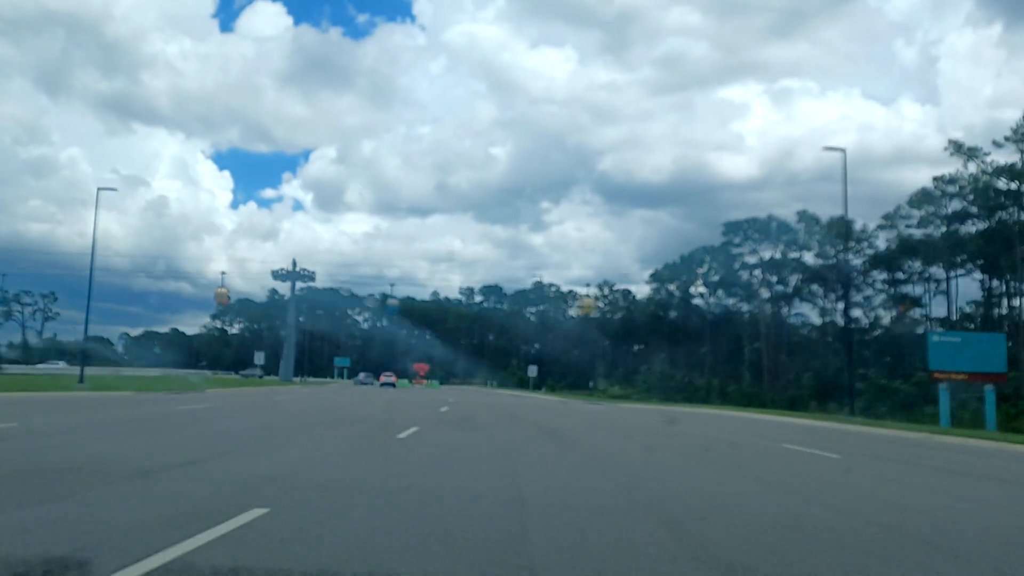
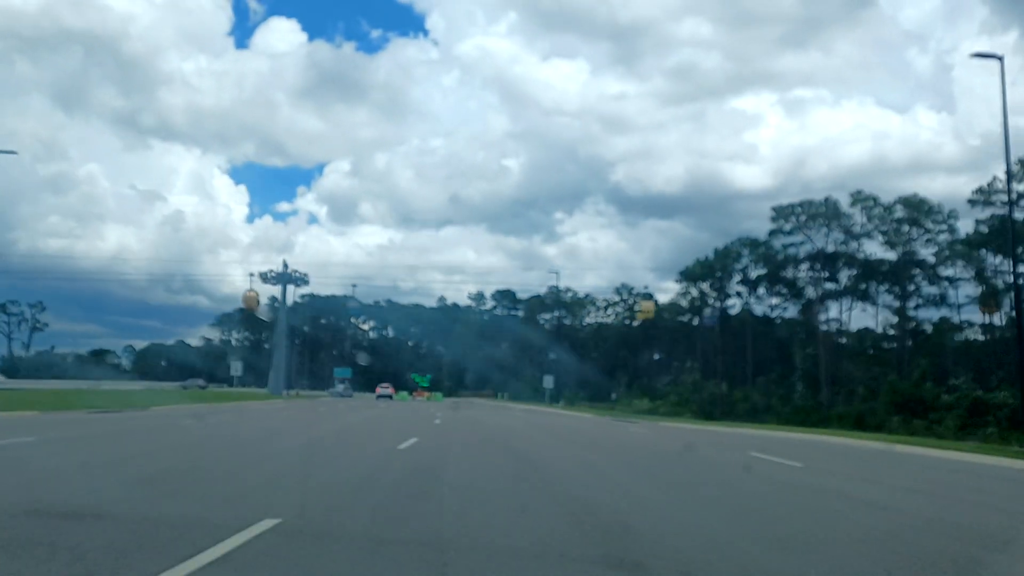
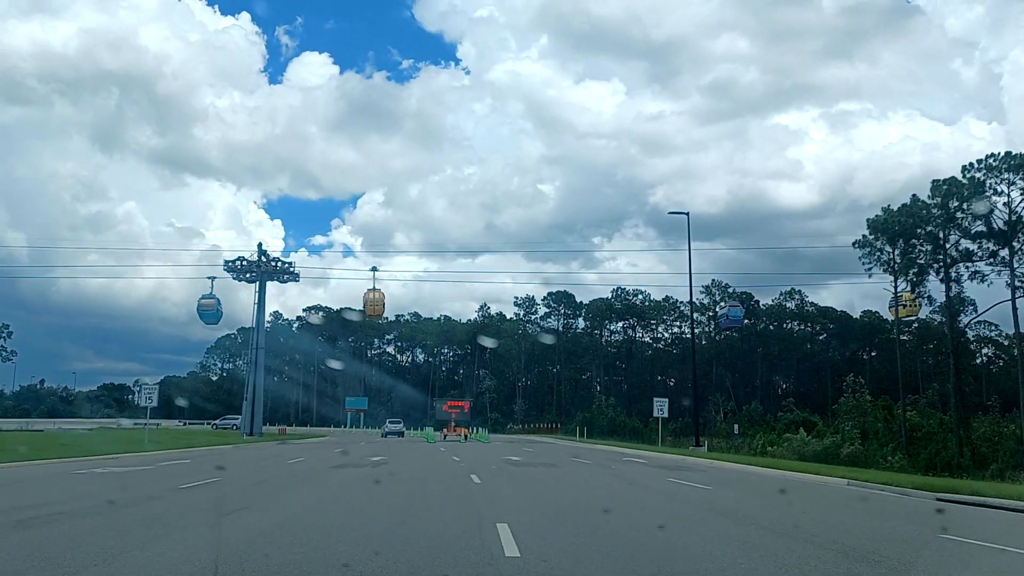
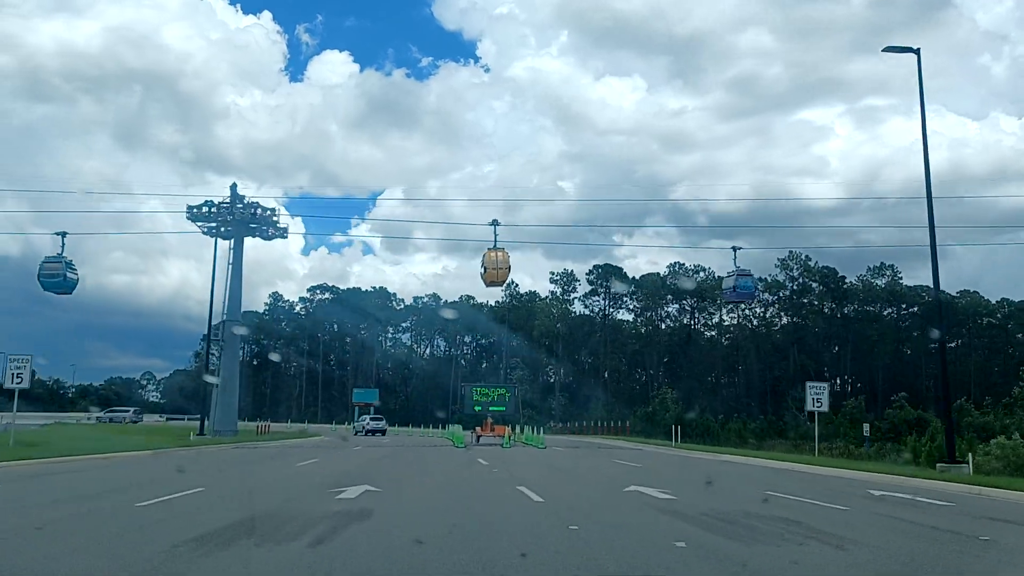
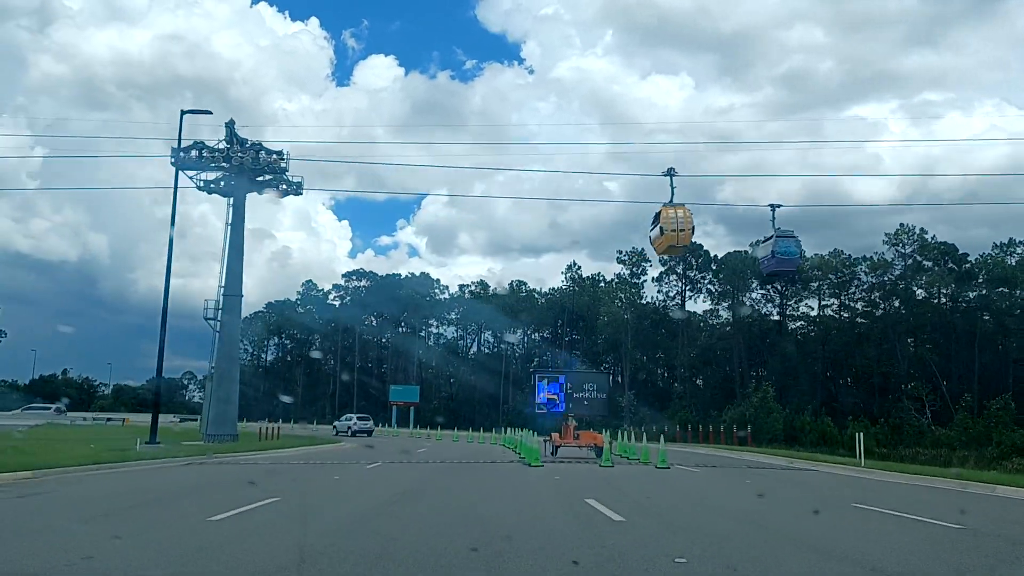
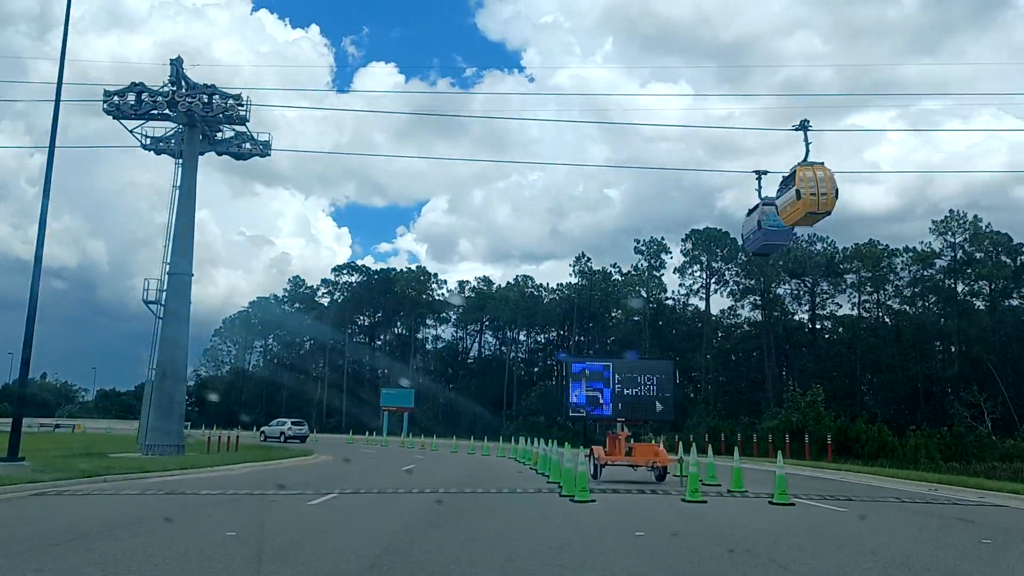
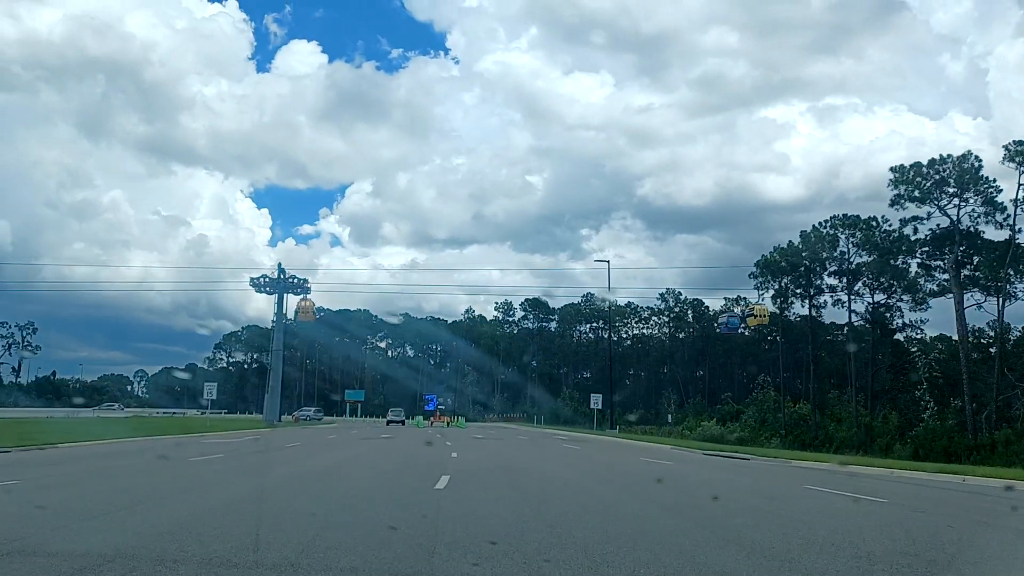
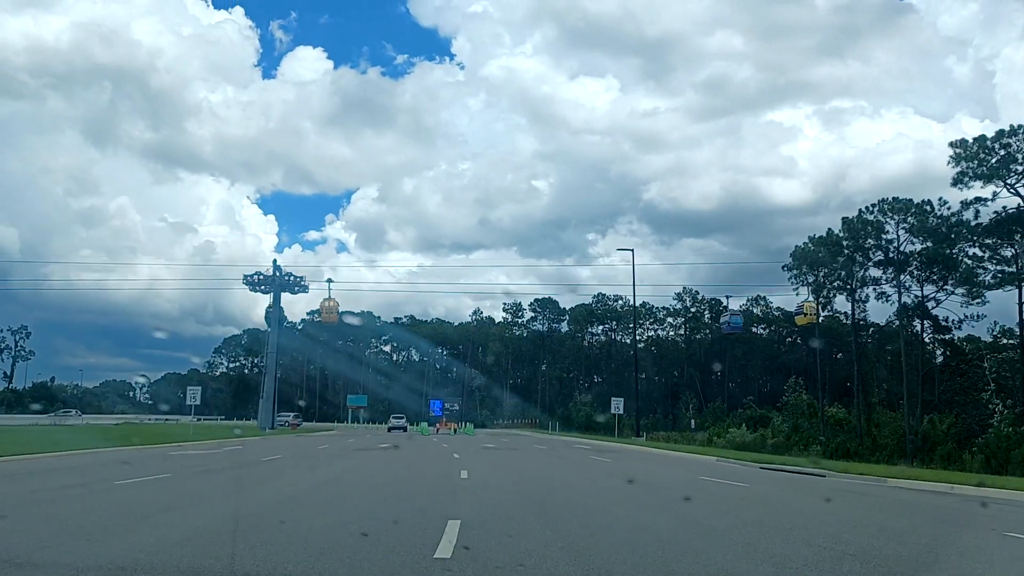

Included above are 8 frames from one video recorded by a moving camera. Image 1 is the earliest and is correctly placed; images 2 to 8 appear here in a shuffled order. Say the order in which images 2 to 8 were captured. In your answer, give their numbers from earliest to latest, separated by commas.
2, 7, 8, 3, 4, 5, 6
